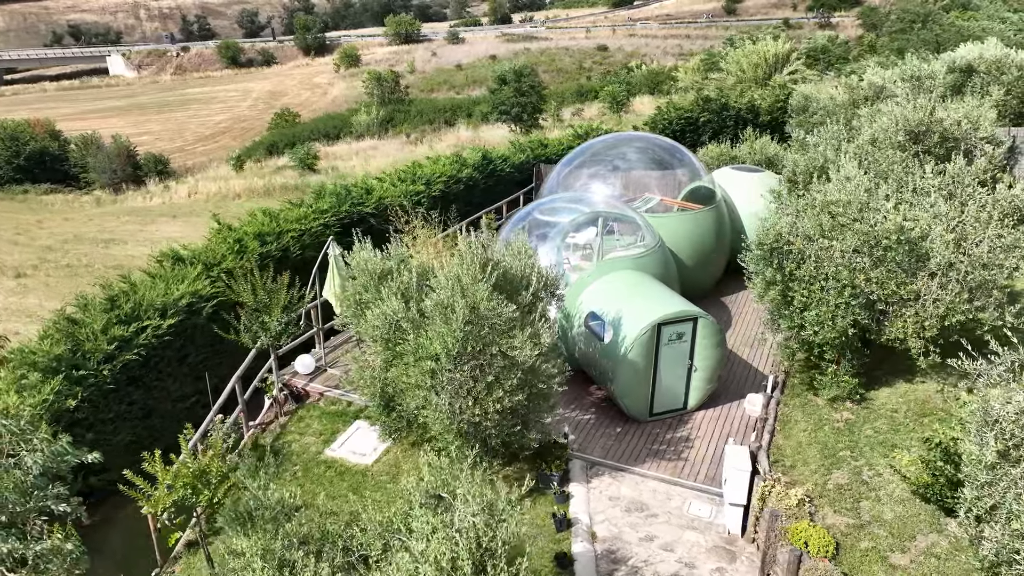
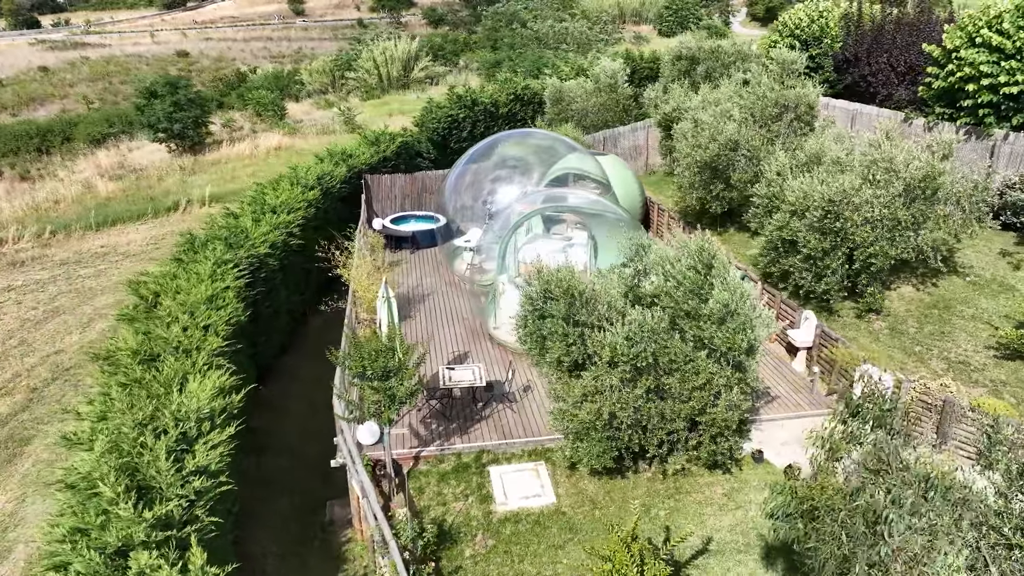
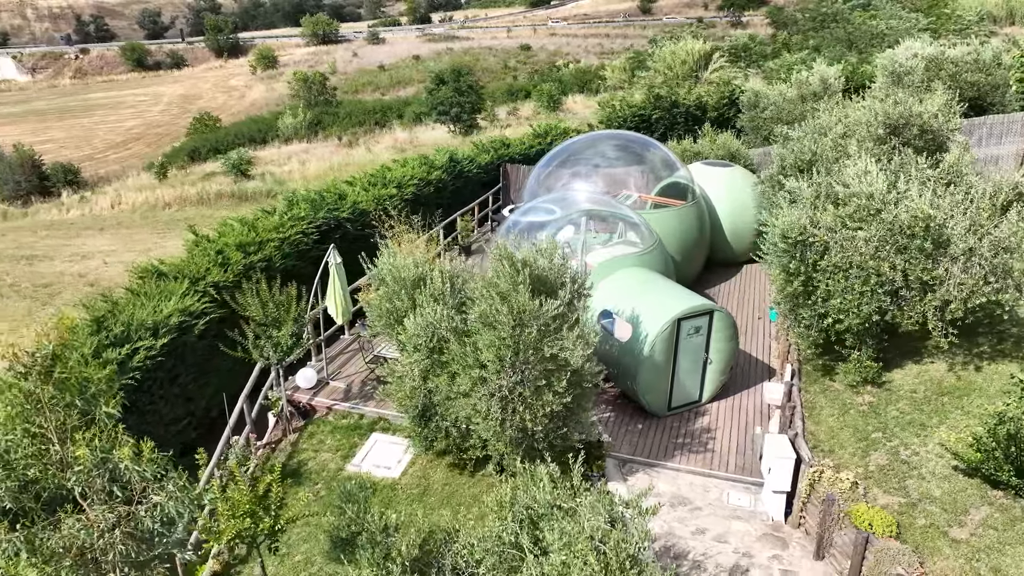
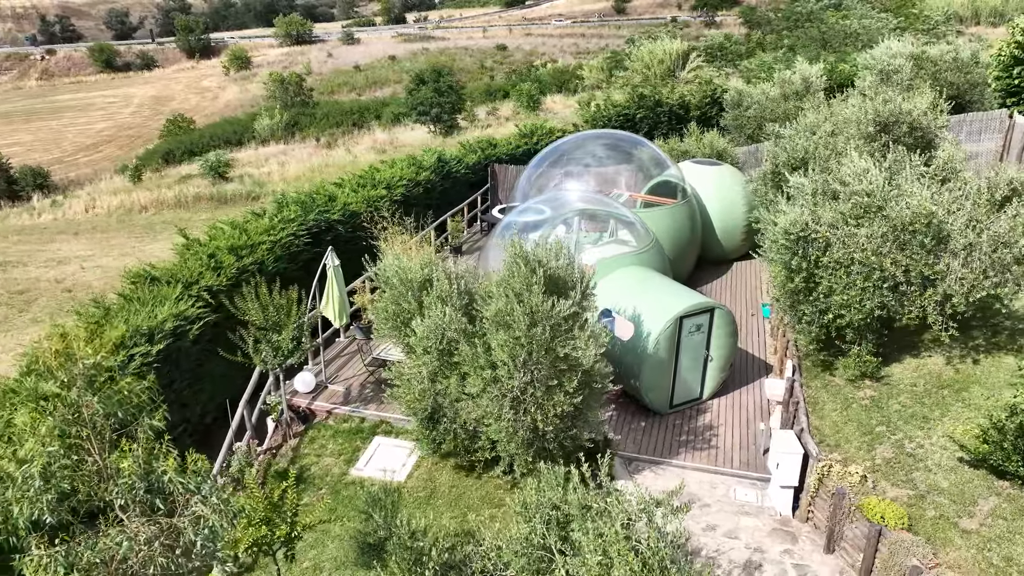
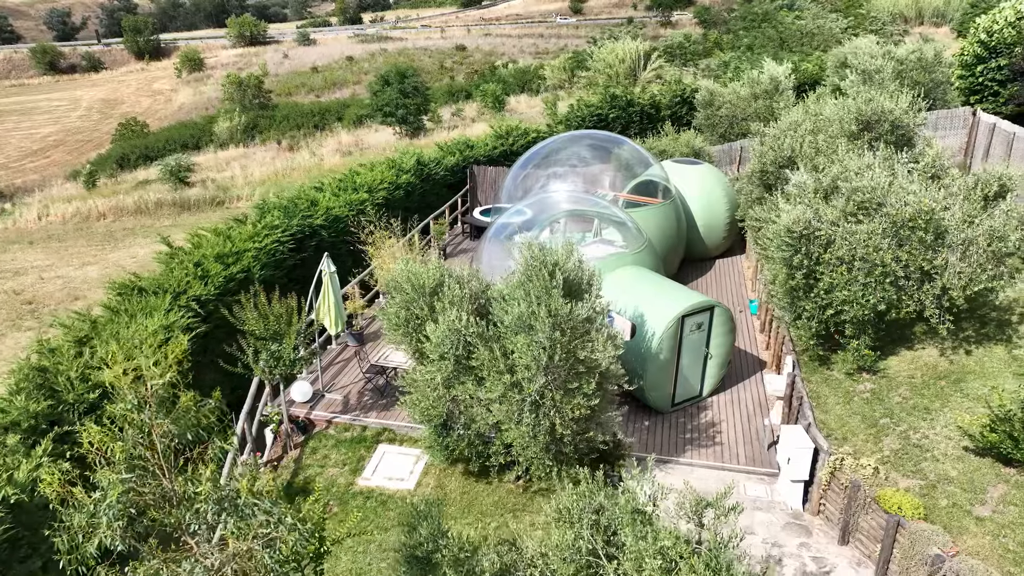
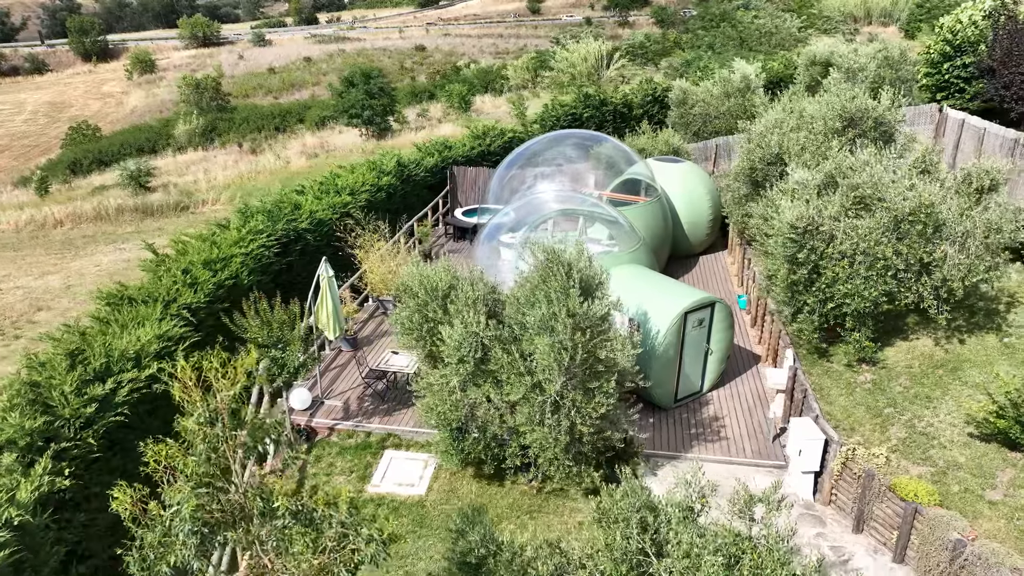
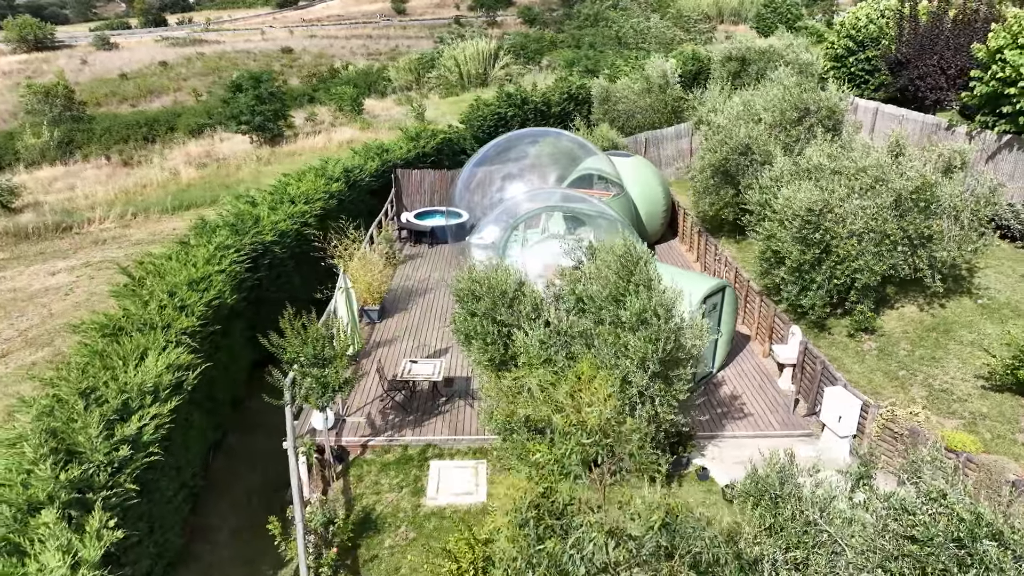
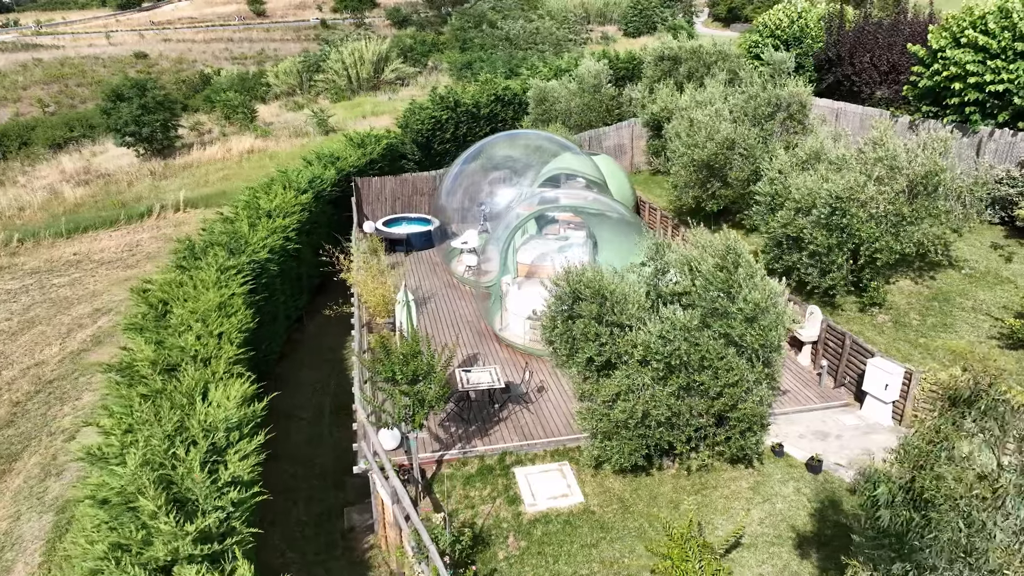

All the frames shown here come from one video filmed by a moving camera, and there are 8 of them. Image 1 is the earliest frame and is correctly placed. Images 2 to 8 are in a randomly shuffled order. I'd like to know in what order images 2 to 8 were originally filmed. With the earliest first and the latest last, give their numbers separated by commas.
3, 4, 5, 6, 7, 2, 8
